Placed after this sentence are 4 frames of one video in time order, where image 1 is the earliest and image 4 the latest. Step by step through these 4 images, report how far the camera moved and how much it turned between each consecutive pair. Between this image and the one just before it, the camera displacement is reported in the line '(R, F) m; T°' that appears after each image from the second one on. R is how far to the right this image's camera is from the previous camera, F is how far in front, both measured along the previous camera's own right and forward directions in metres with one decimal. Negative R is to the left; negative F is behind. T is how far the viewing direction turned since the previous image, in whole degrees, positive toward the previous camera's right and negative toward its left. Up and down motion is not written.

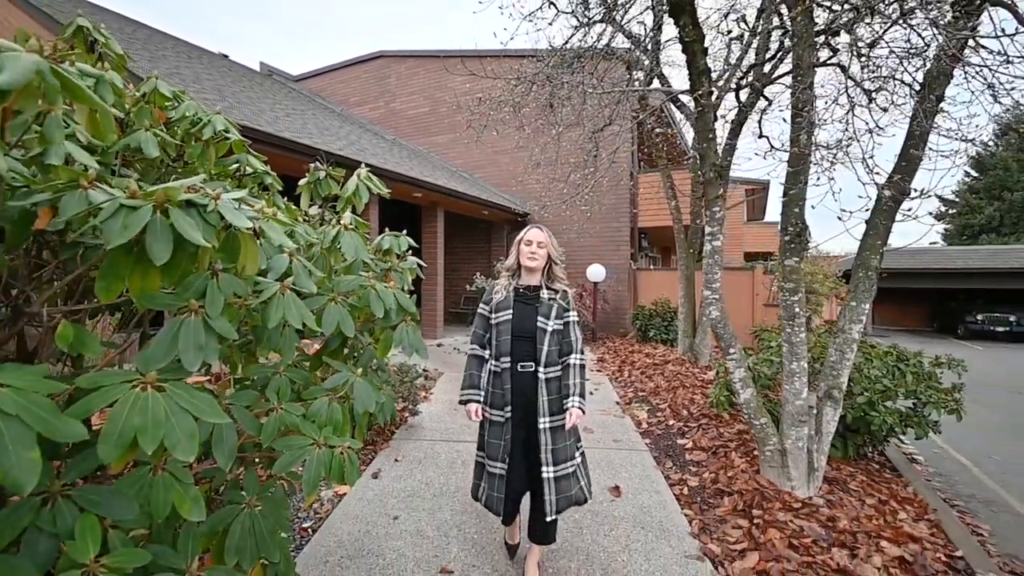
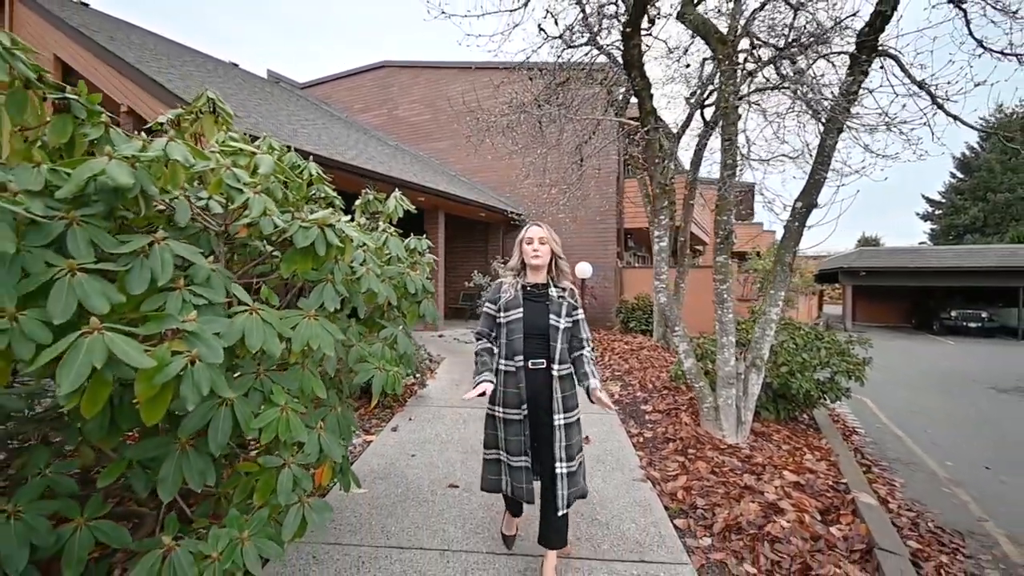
(0.0, -0.8) m; 0°
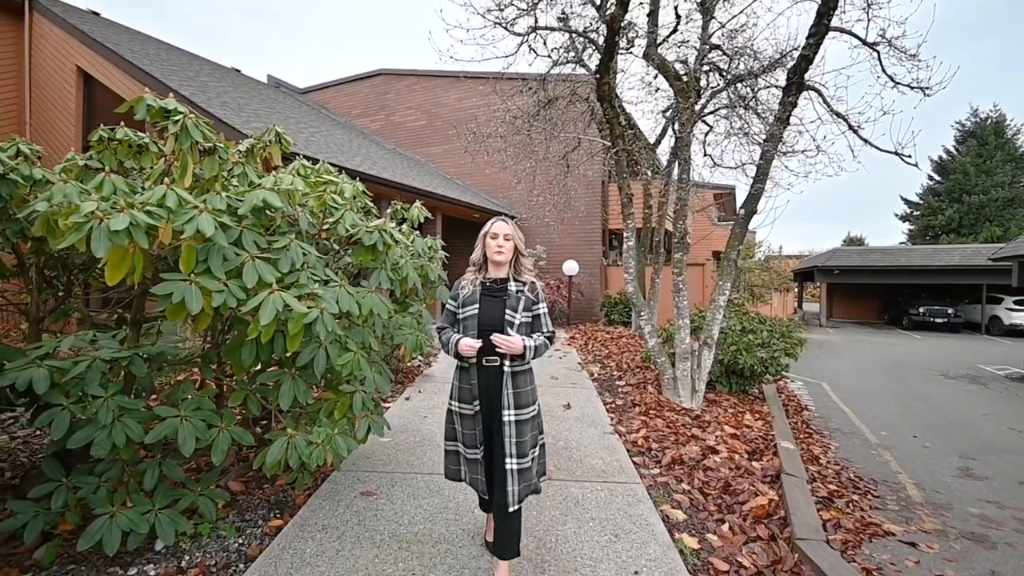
(0.0, -0.8) m; +1°
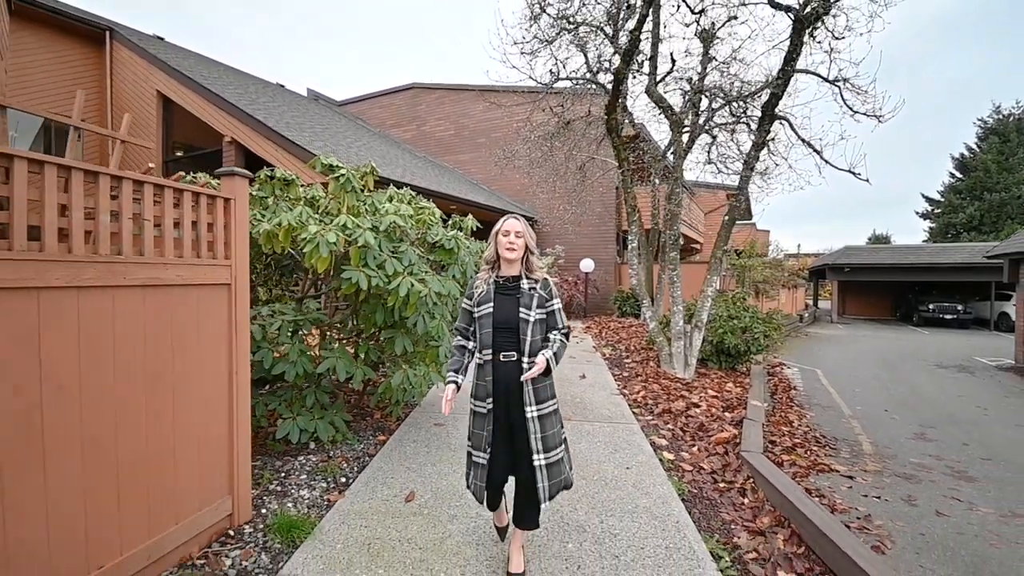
(-0.1, -1.2) m; -2°
